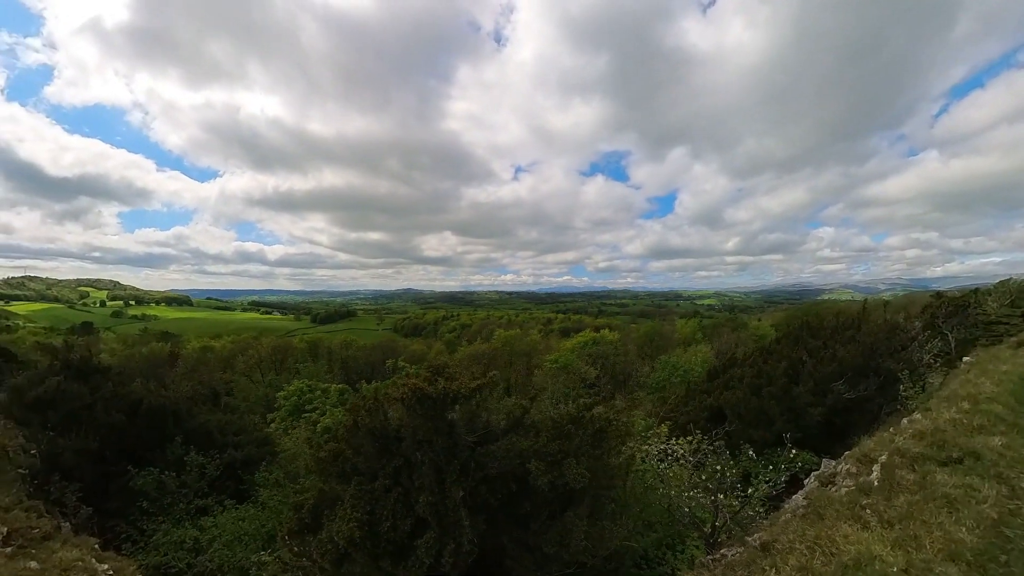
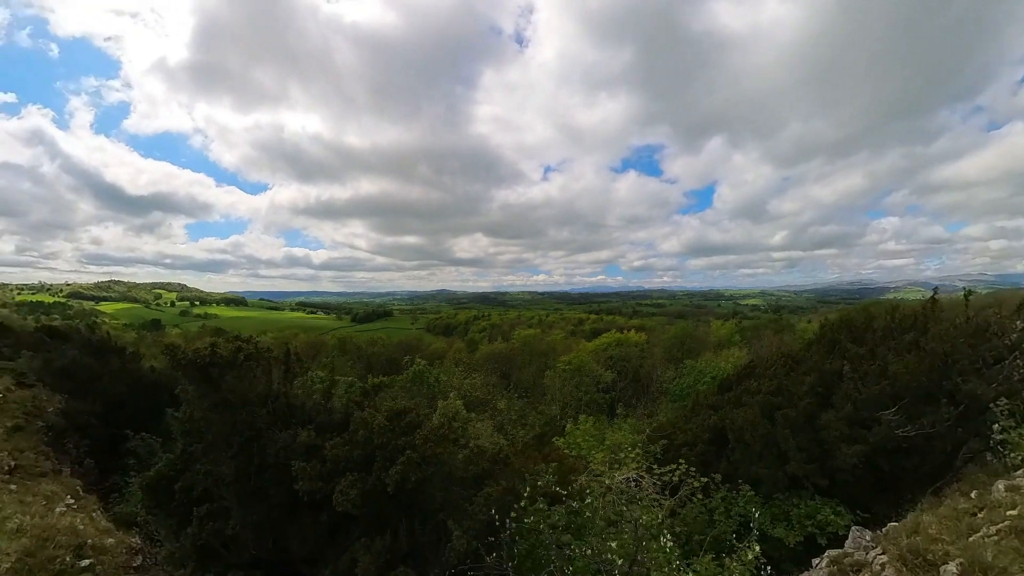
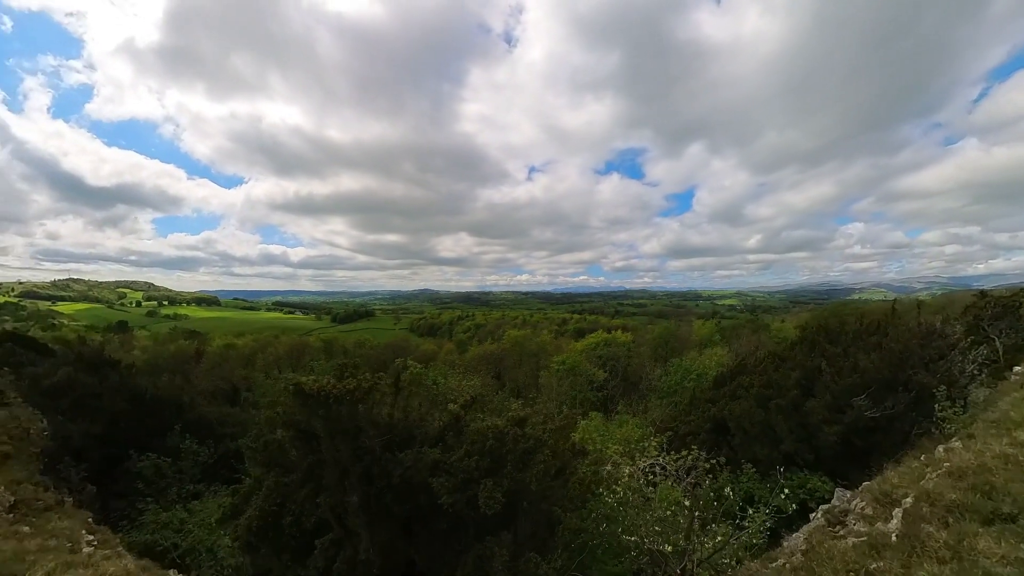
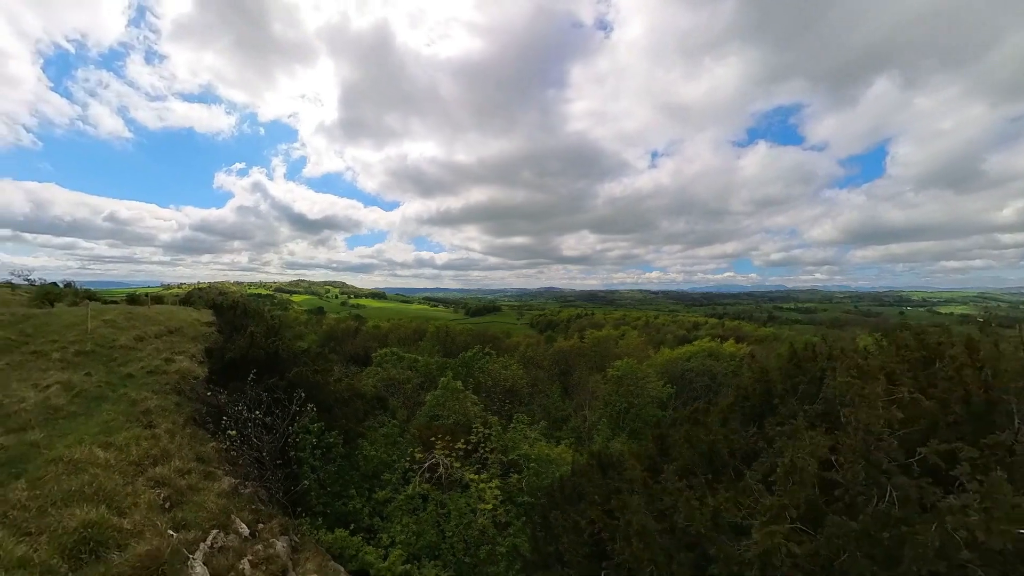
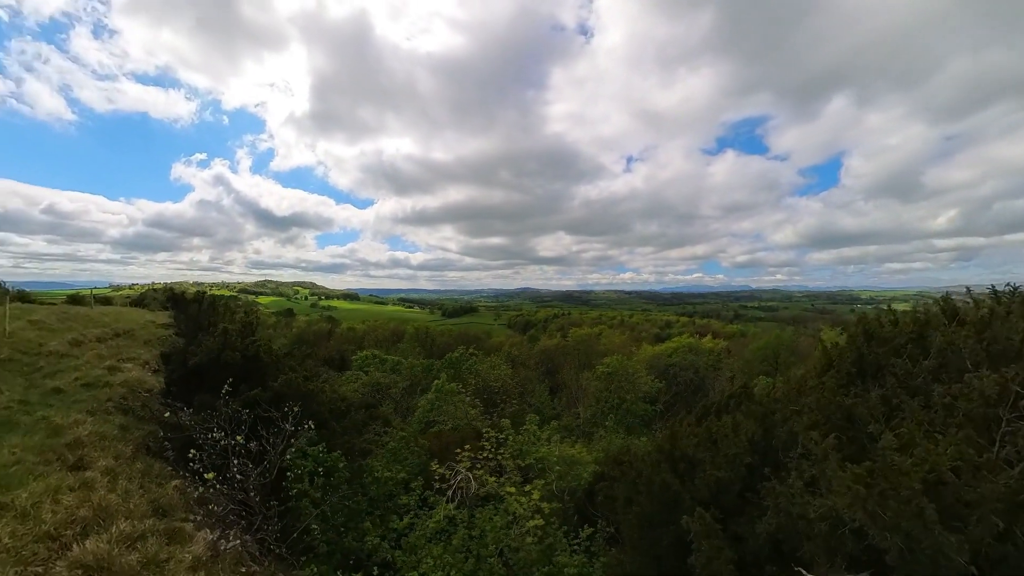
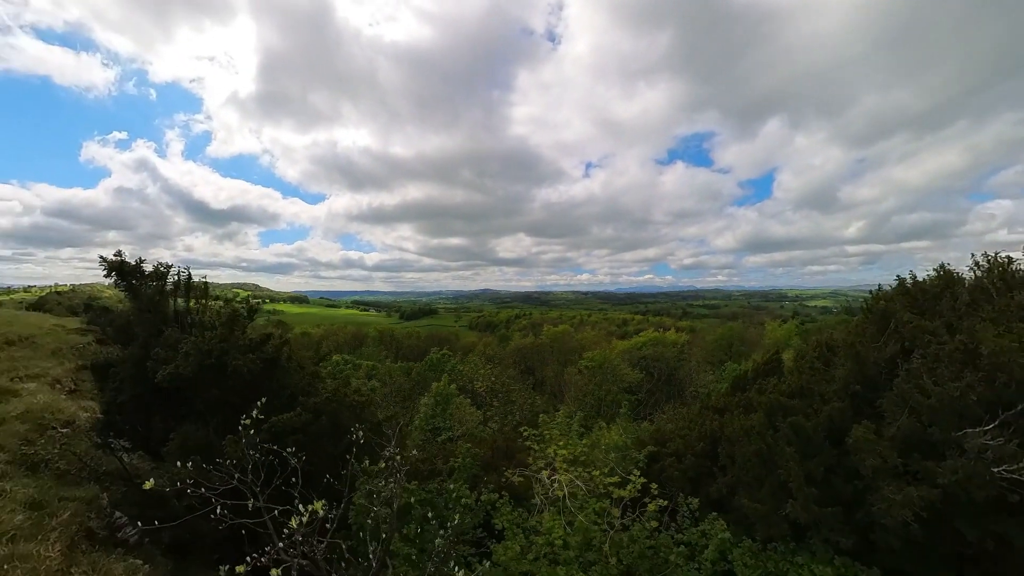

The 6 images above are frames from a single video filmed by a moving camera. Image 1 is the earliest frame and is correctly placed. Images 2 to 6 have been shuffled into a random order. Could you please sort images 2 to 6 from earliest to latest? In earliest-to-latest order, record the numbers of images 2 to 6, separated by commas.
3, 2, 6, 5, 4
